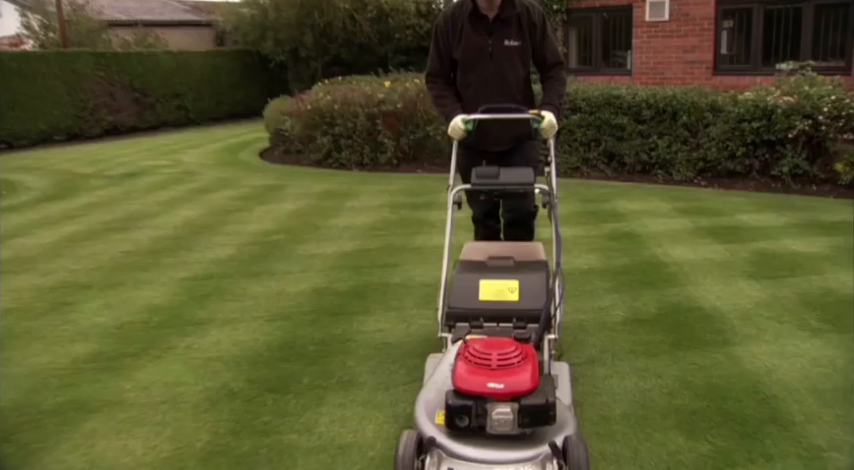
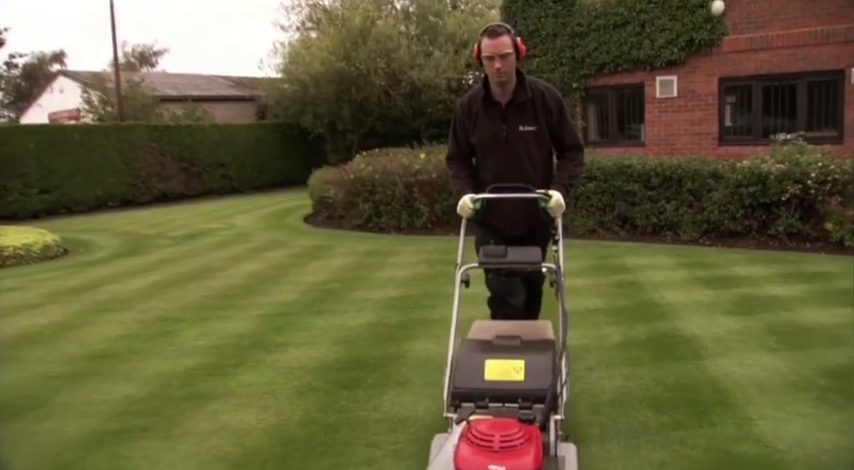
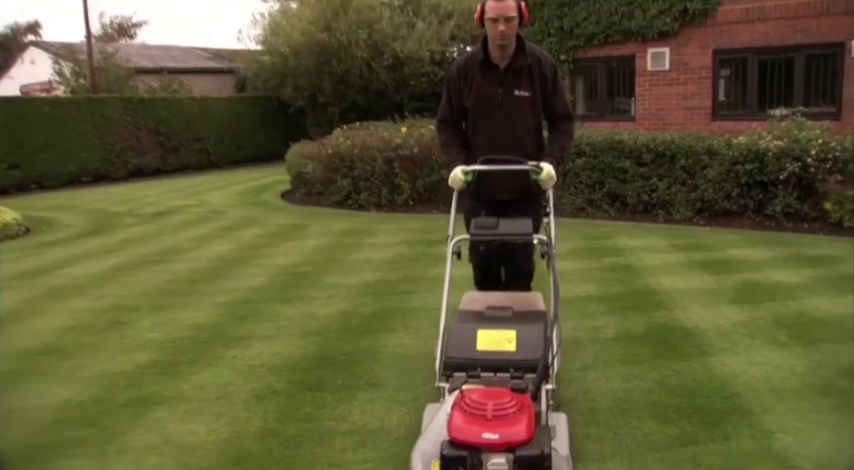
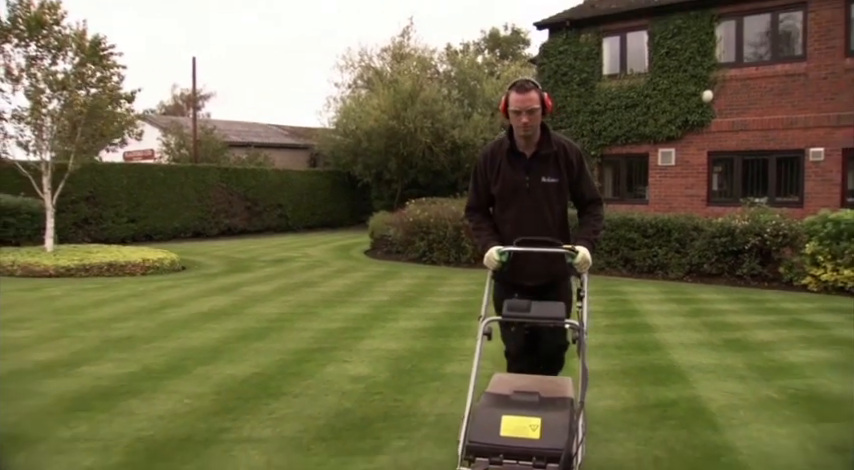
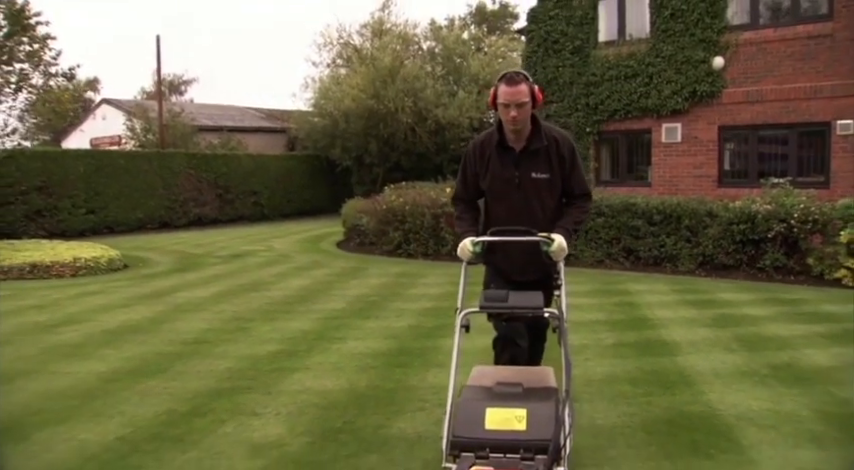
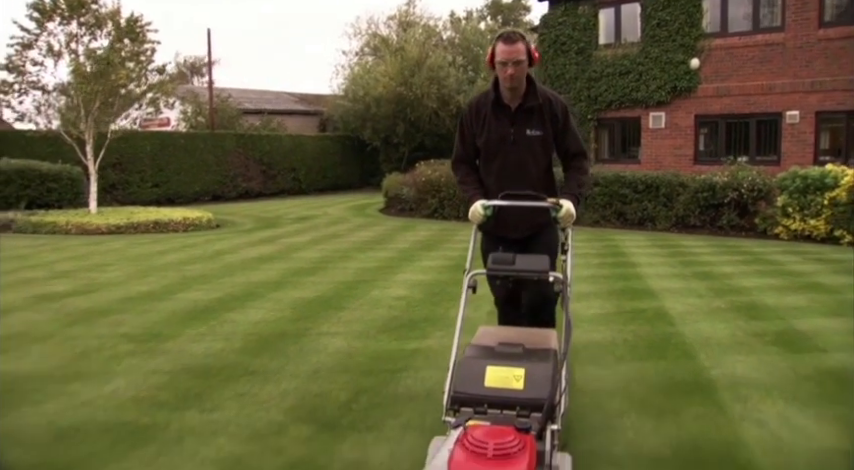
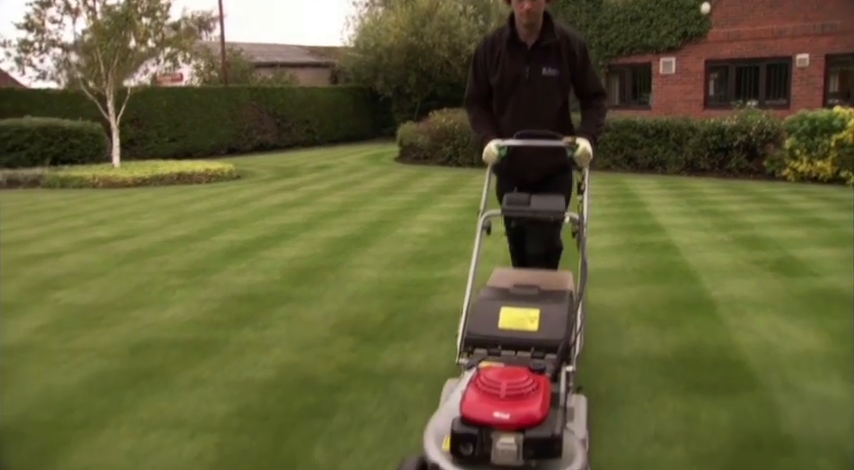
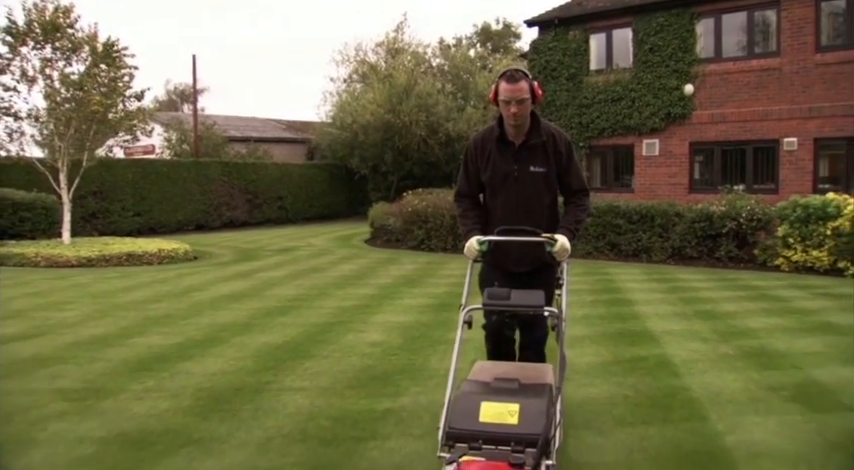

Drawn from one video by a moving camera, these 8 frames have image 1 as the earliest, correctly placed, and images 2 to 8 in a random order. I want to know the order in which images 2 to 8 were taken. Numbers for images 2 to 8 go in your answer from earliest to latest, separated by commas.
3, 2, 5, 4, 8, 6, 7
